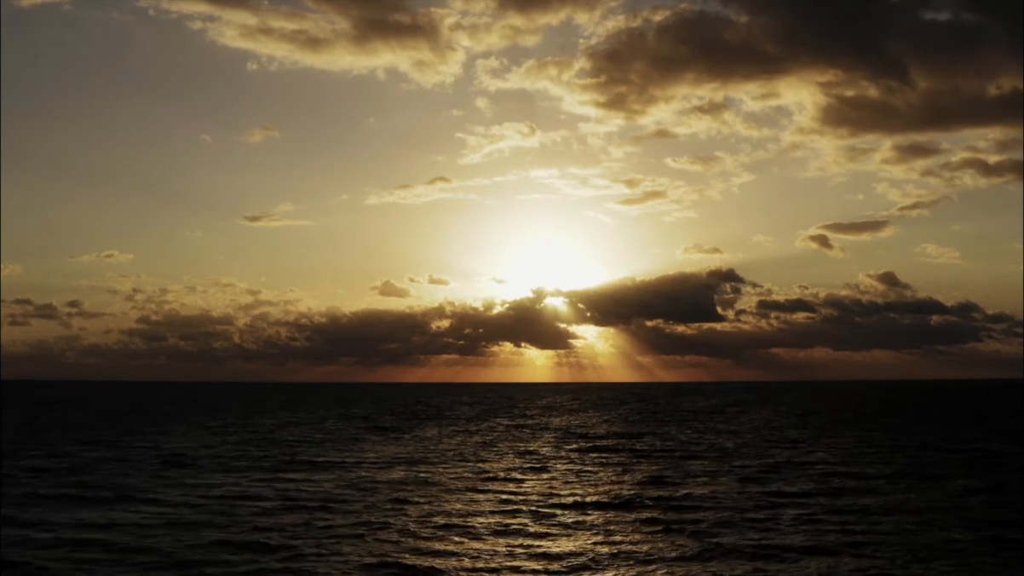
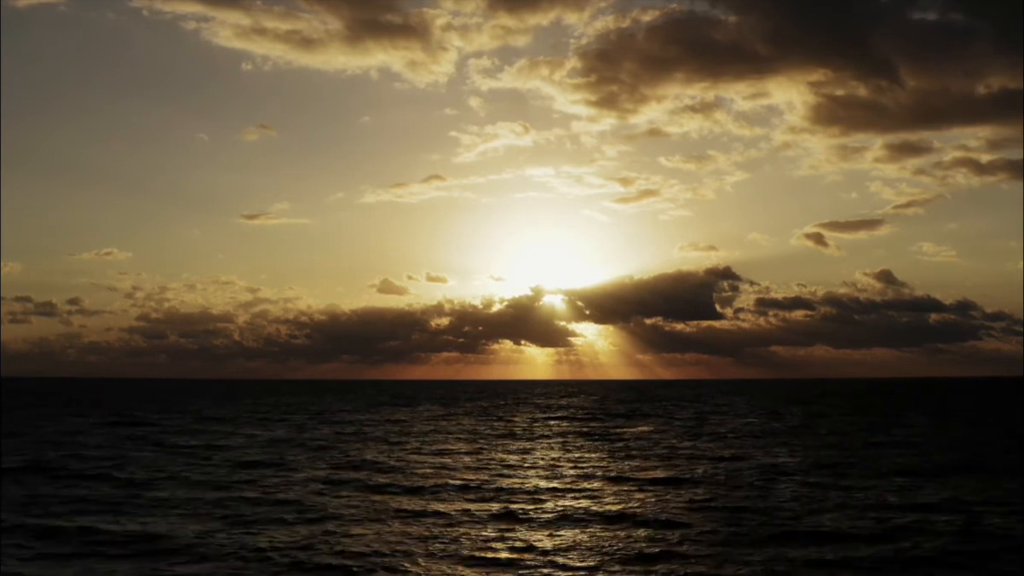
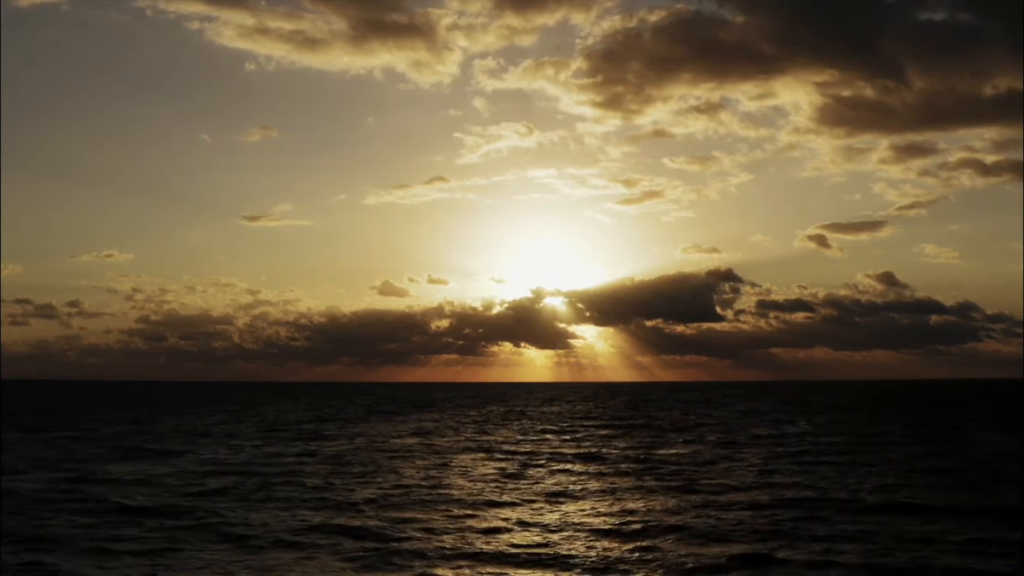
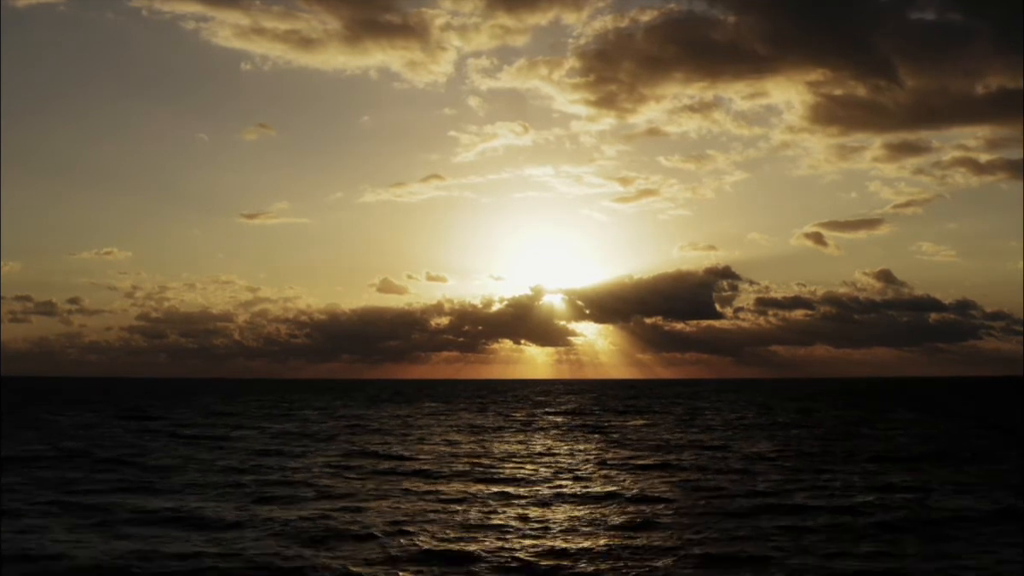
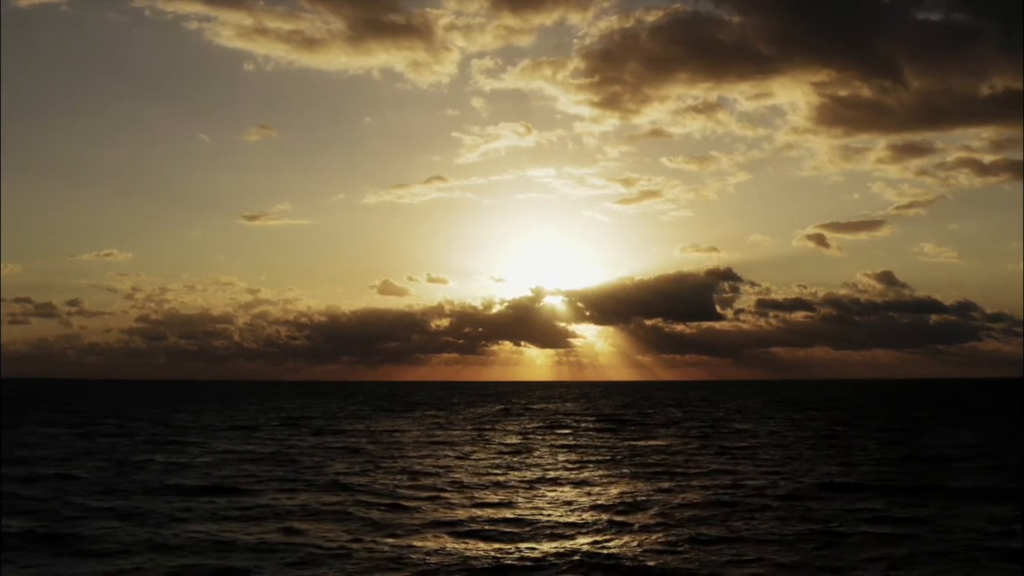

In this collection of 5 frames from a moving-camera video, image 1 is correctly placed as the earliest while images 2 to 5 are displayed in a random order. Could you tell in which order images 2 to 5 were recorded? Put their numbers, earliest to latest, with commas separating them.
3, 5, 2, 4
